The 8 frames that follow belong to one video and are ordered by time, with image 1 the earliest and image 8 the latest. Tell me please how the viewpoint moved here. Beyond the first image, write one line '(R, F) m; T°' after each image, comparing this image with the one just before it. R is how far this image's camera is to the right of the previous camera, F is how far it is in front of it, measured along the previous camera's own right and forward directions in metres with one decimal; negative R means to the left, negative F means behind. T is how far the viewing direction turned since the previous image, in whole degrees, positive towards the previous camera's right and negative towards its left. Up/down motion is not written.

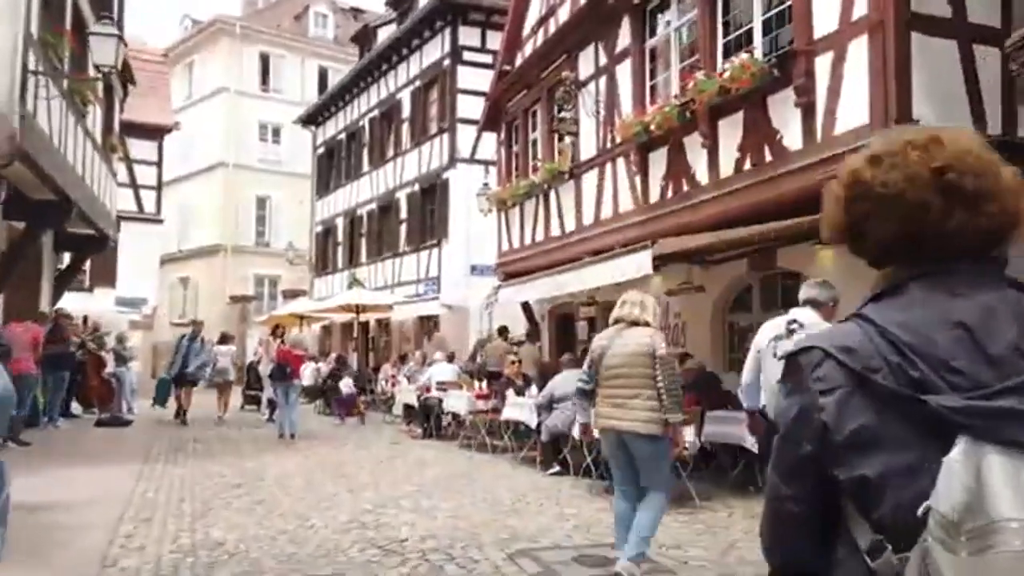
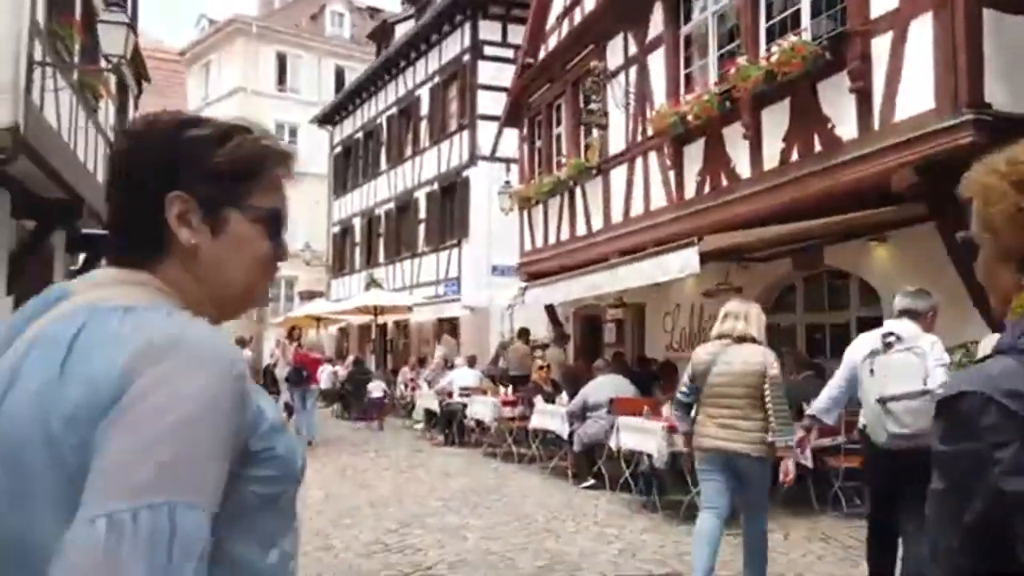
(-0.2, +0.5) m; -1°
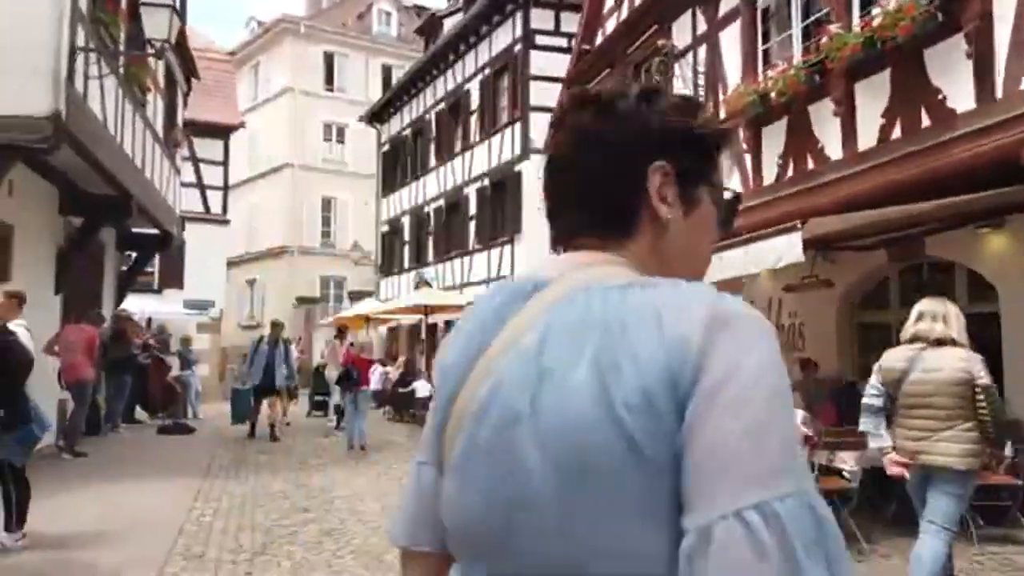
(-0.2, +0.6) m; -3°
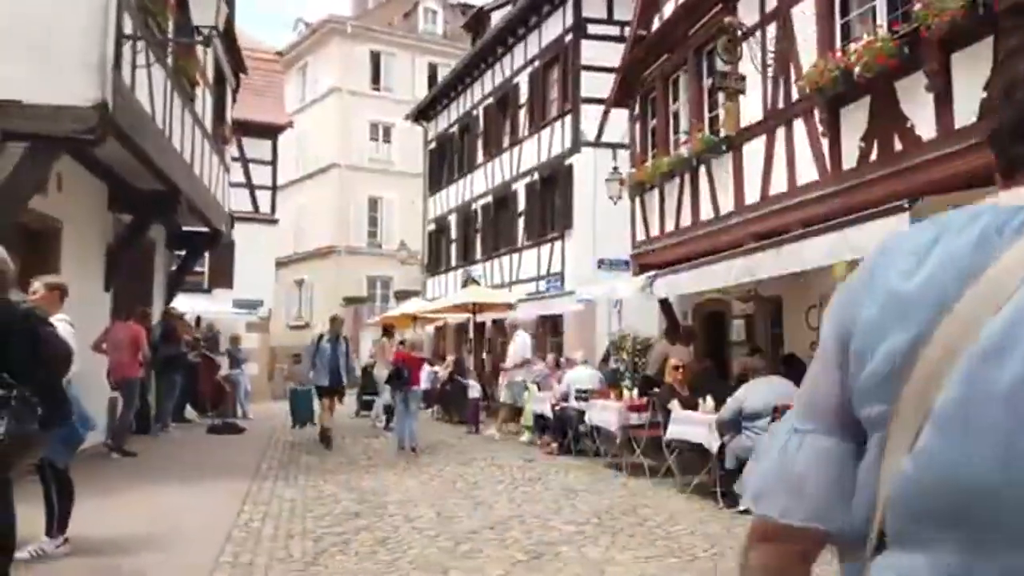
(-0.2, +0.4) m; -3°
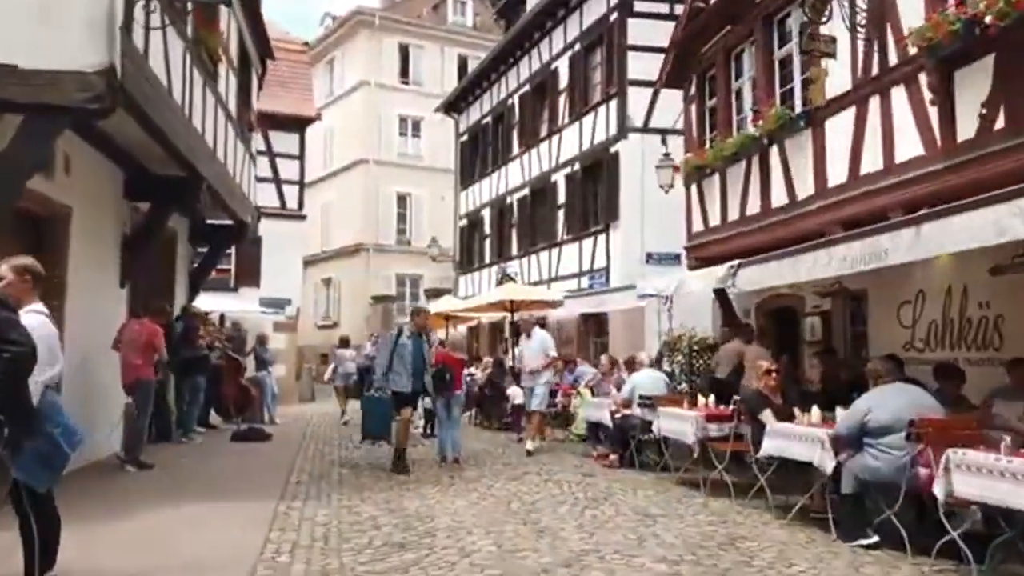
(-0.3, +1.0) m; -2°
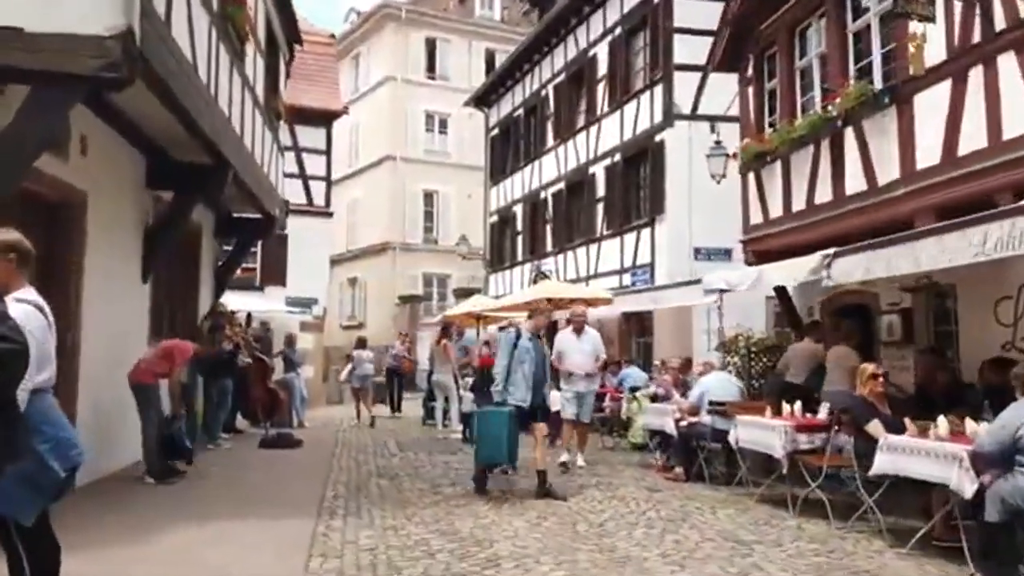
(-0.4, +0.8) m; -2°
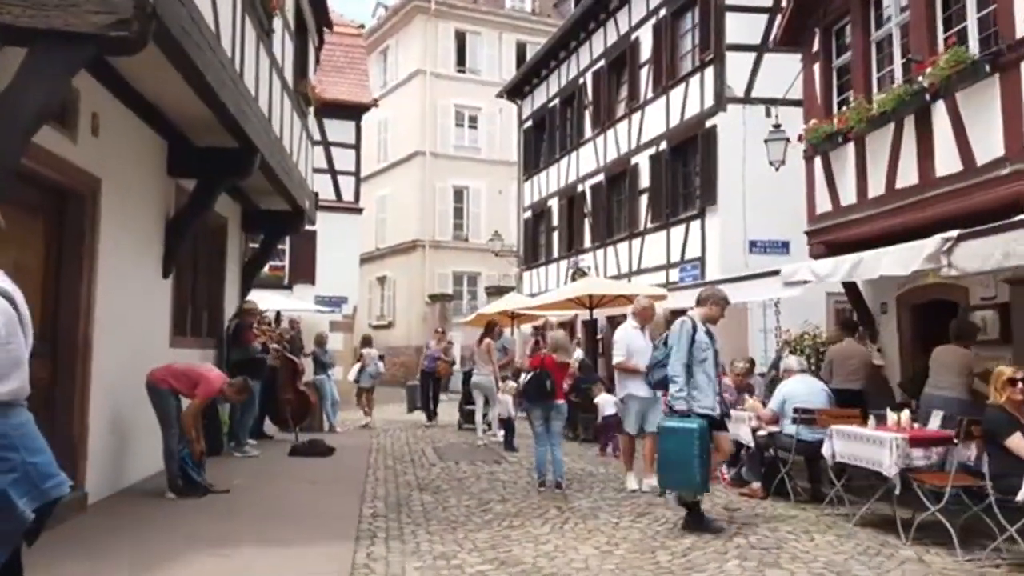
(-0.3, +0.8) m; -2°
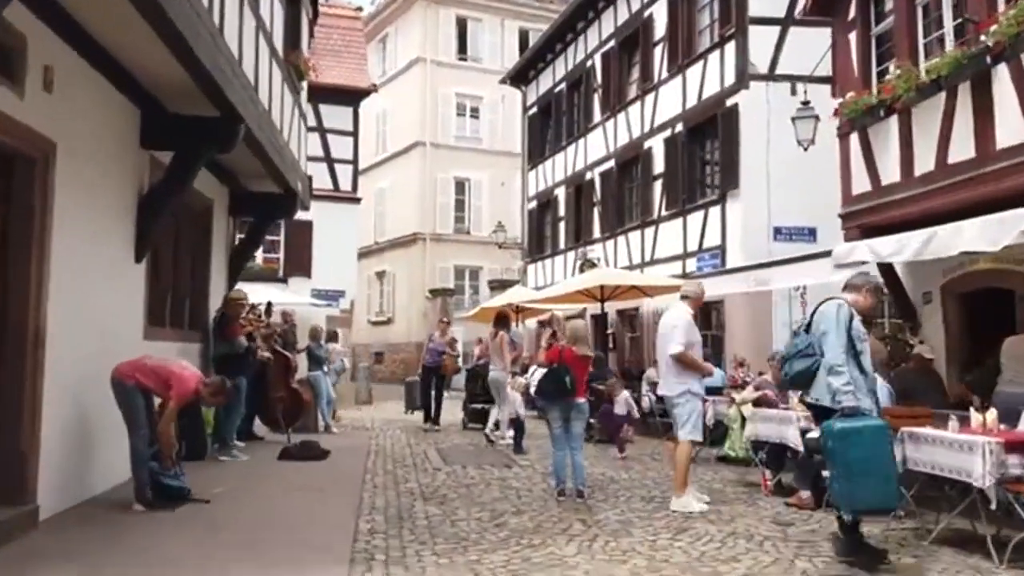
(-0.1, +0.8) m; 0°
